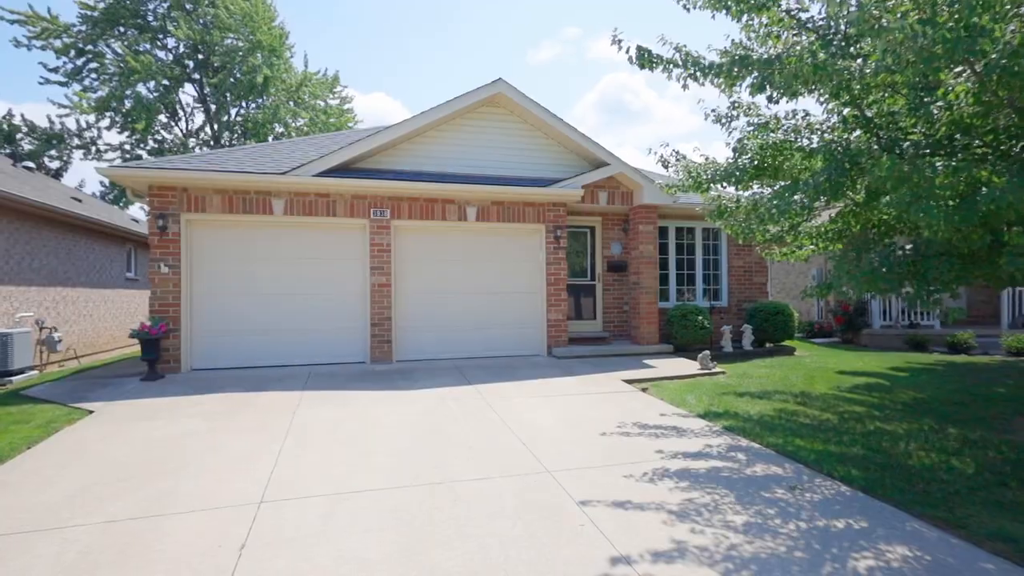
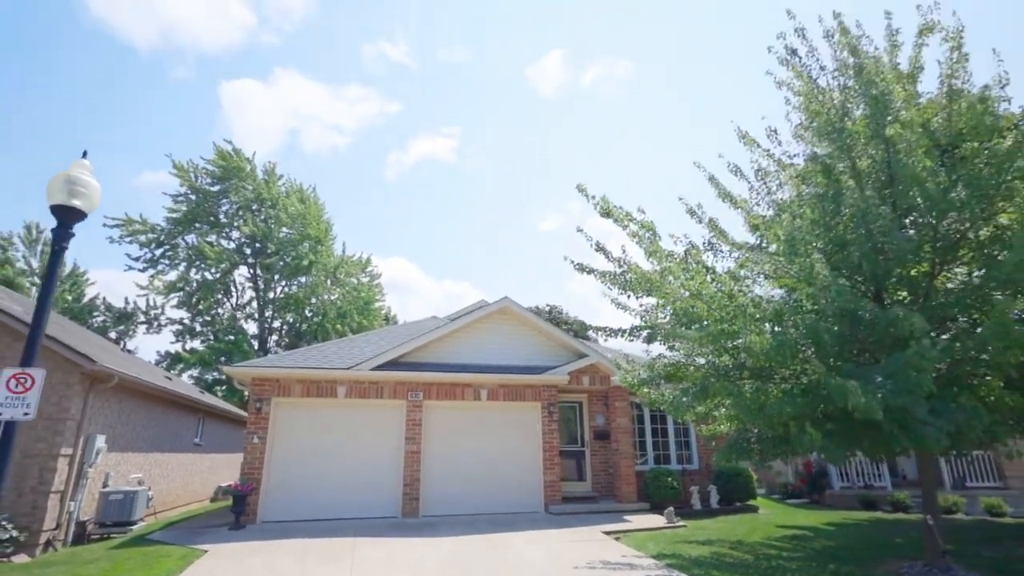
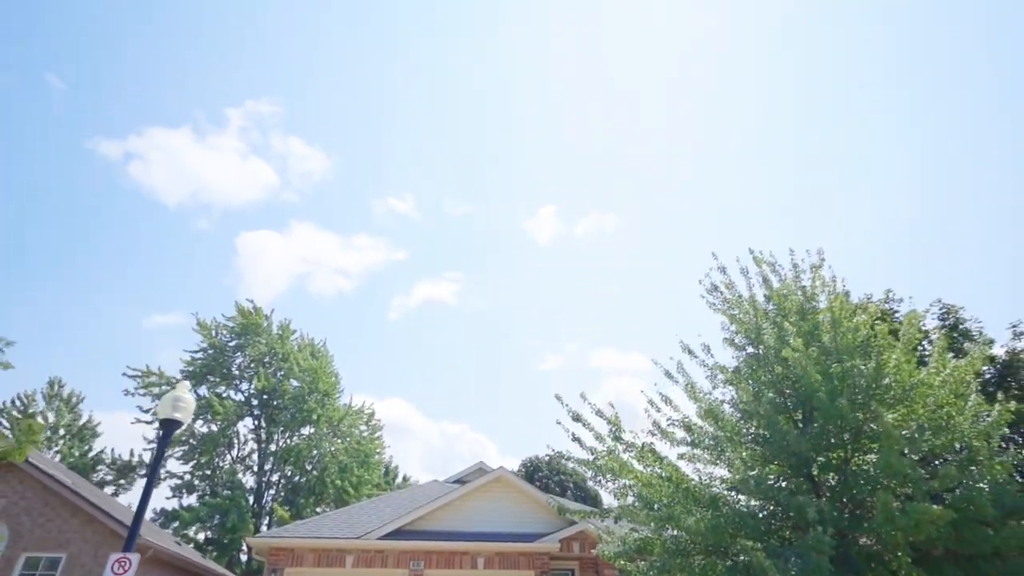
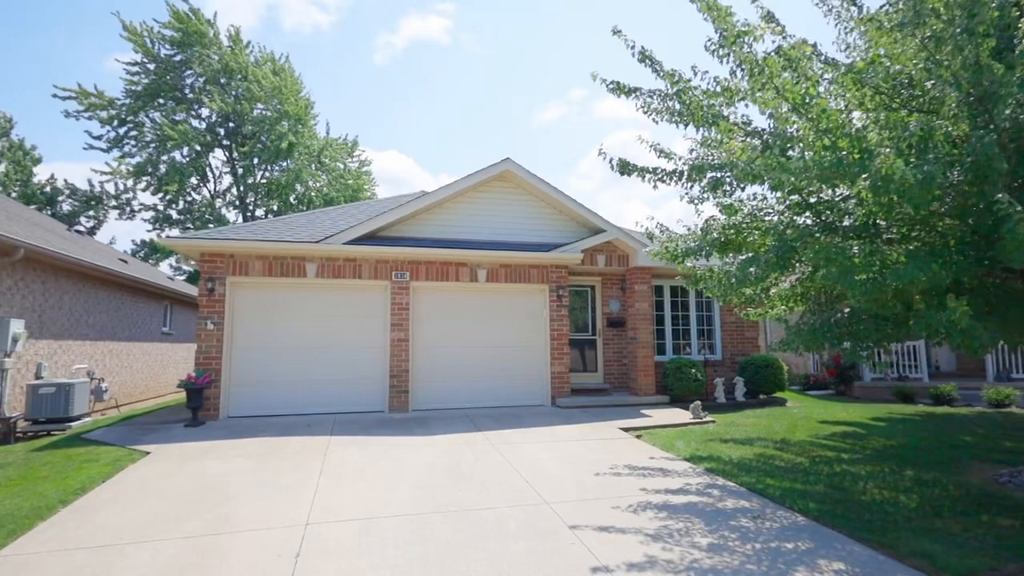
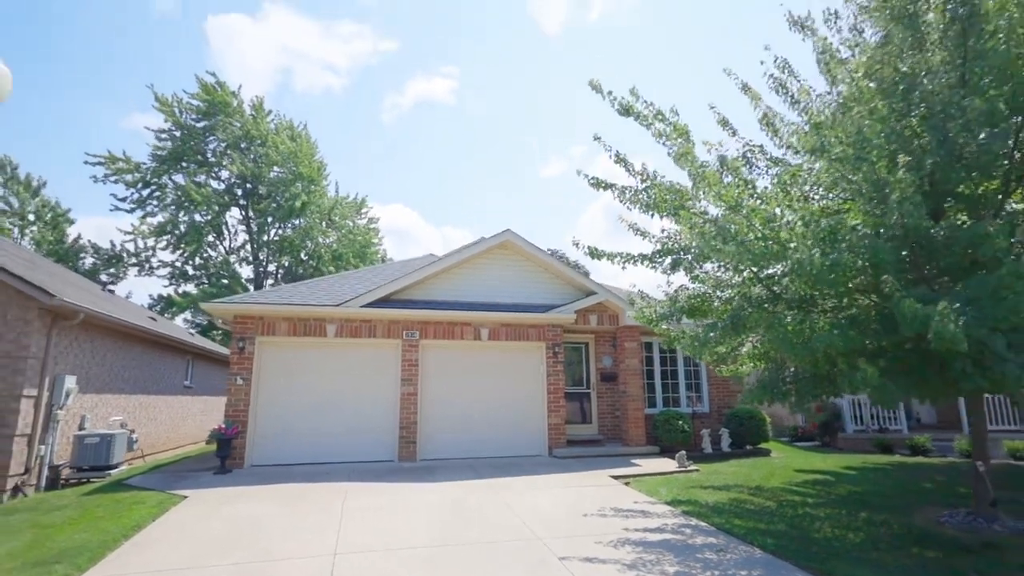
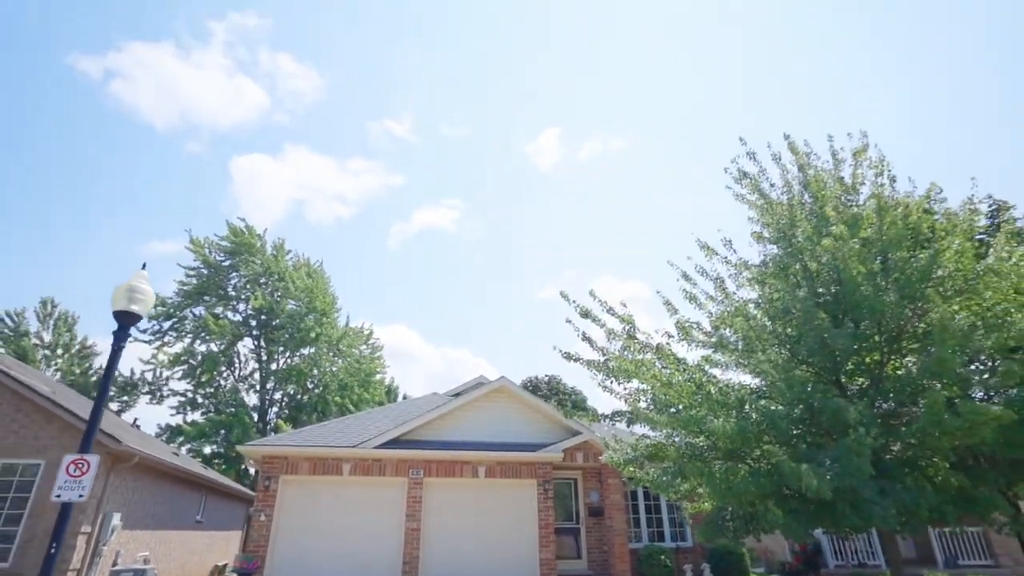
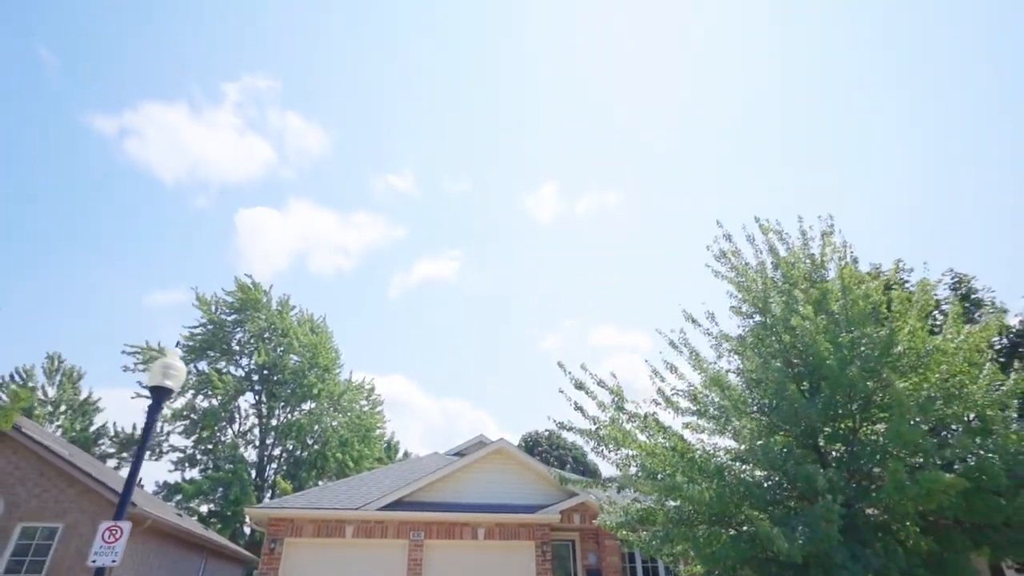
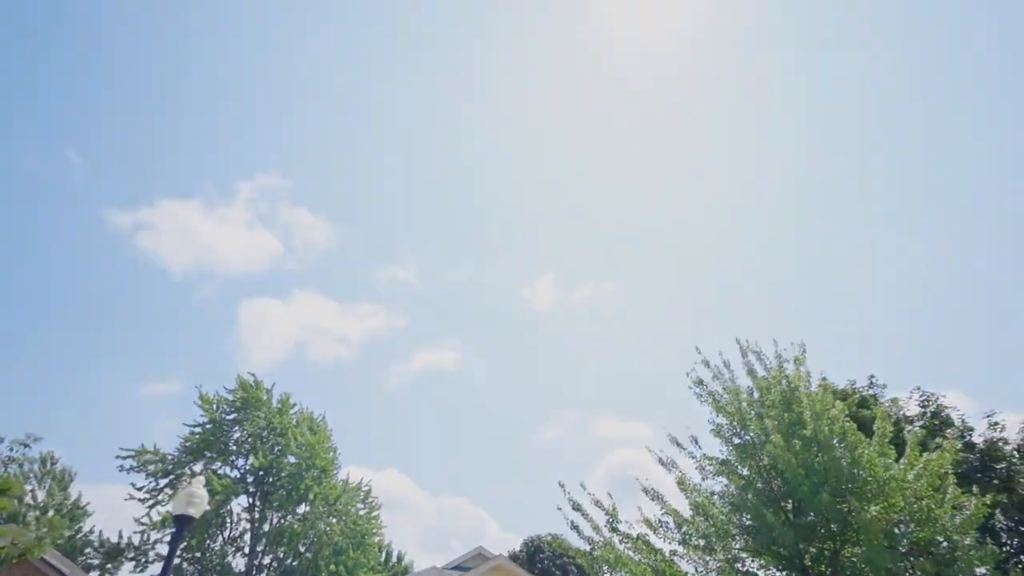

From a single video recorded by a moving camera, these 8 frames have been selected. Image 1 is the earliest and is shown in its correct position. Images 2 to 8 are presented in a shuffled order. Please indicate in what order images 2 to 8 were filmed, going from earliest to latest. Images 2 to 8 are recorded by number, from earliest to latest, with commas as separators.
4, 5, 2, 6, 7, 3, 8
